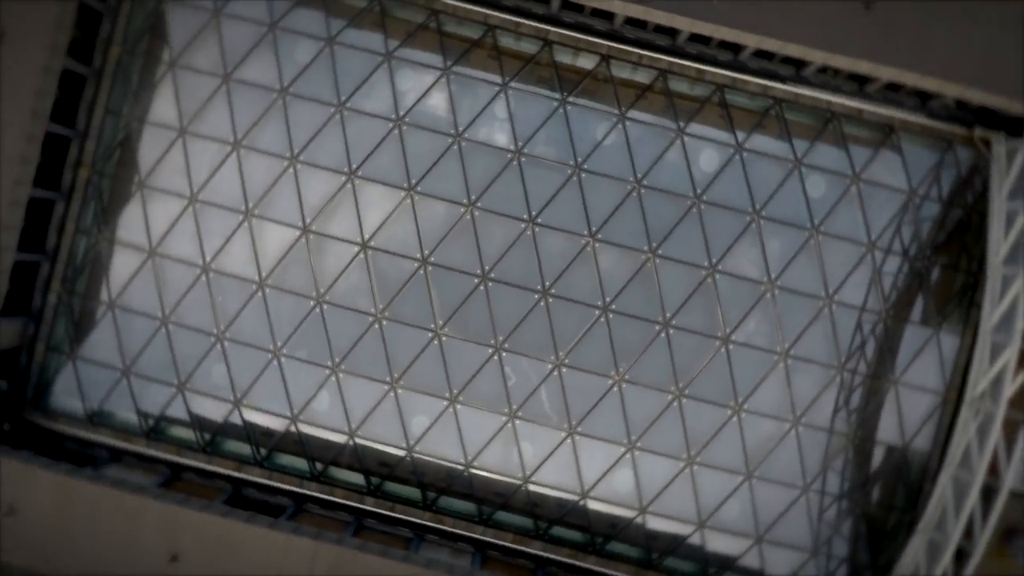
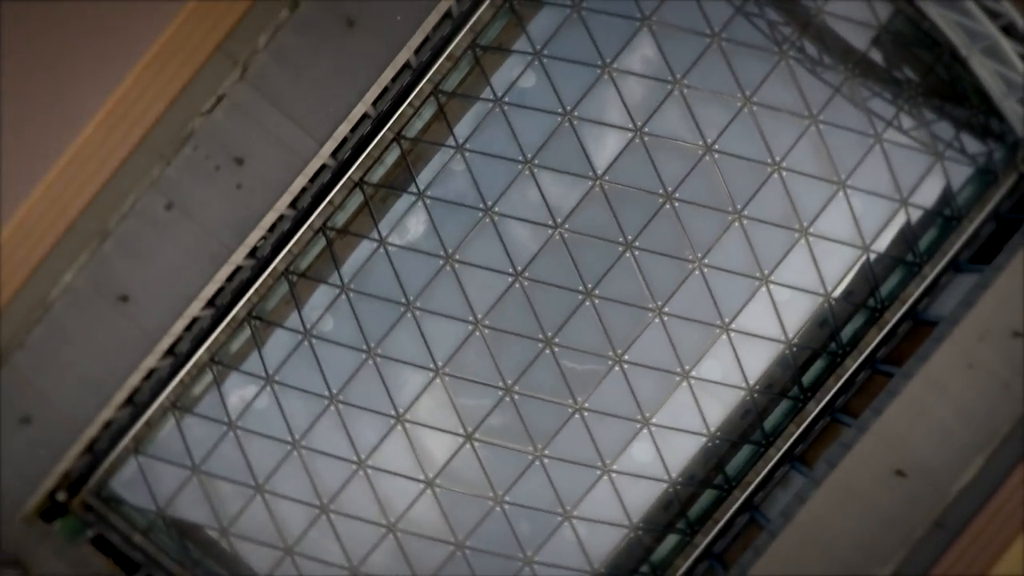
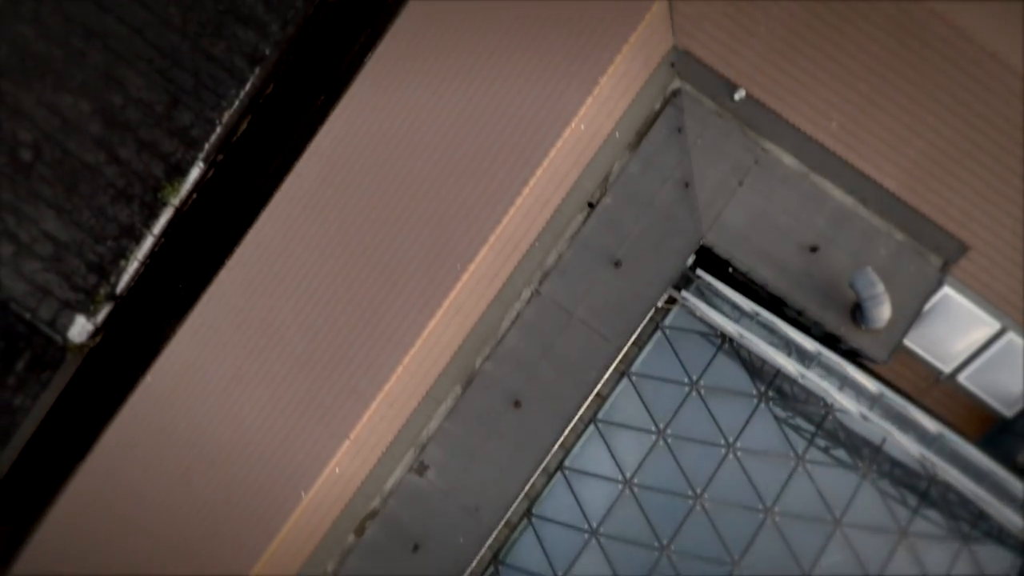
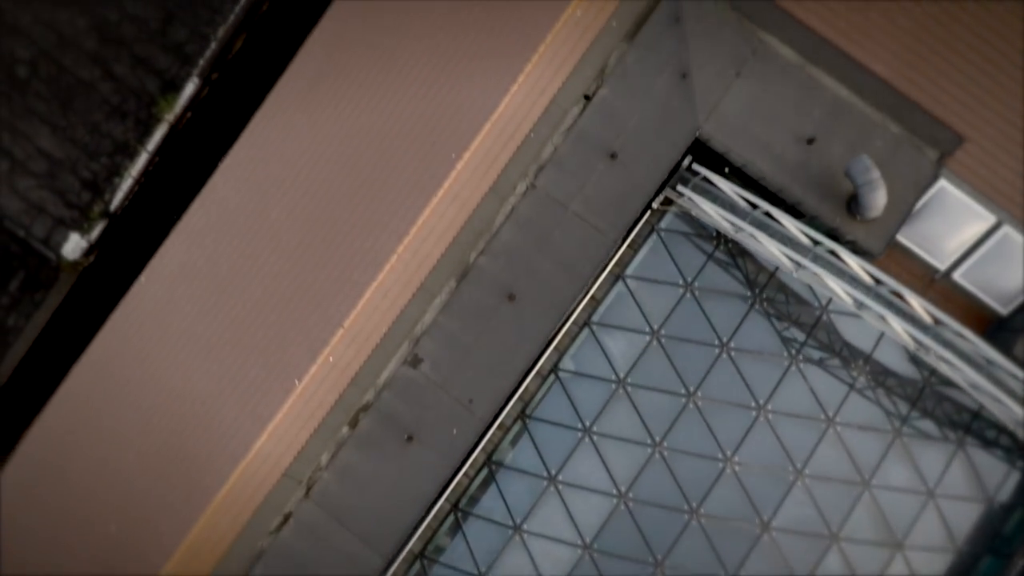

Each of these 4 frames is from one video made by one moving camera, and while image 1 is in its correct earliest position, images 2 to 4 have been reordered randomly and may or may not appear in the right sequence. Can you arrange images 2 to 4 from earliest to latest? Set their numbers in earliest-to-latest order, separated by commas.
2, 4, 3
